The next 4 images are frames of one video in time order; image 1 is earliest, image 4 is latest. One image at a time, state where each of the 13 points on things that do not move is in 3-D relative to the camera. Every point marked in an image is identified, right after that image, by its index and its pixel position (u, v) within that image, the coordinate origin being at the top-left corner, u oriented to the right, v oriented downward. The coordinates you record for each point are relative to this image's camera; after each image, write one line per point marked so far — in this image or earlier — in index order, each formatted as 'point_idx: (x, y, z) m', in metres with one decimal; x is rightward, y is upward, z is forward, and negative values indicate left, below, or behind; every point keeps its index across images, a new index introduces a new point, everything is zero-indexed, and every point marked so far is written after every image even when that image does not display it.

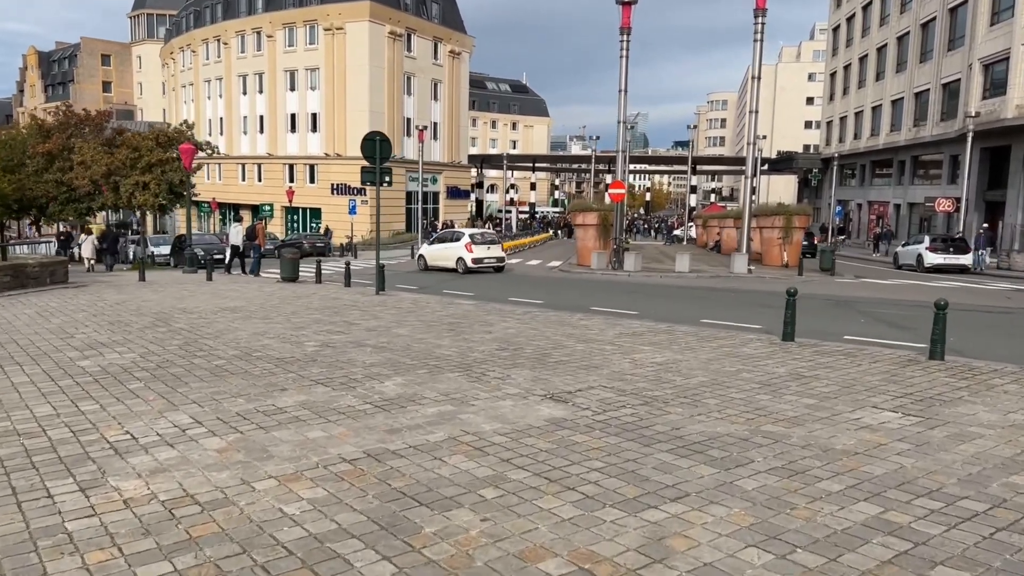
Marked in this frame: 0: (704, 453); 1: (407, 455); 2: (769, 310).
0: (+1.2, -1.0, +4.9) m
1: (-0.7, -1.0, +4.8) m
2: (+4.5, -0.4, +13.8) m
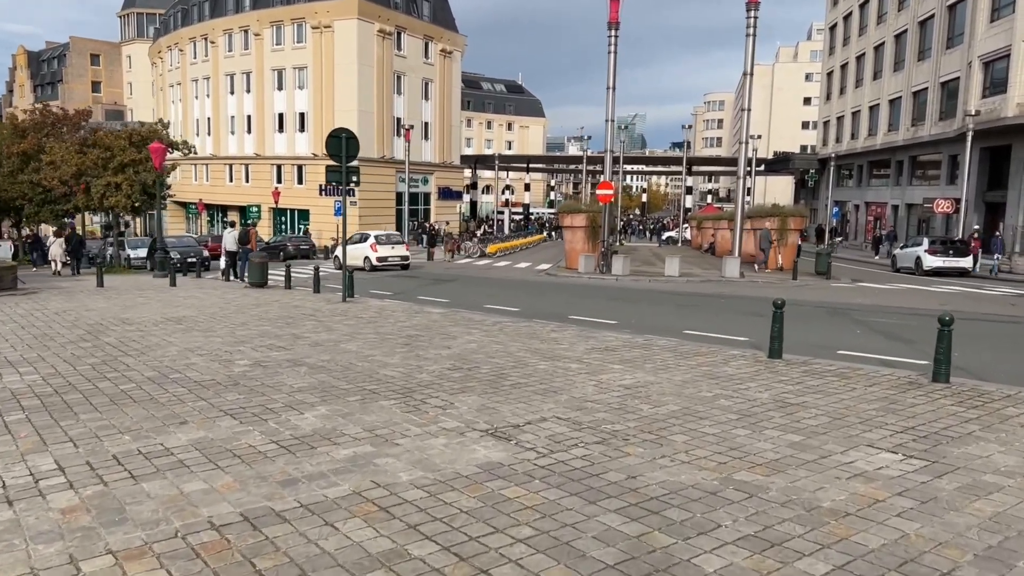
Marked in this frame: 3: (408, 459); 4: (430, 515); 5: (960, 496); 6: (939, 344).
0: (+0.7, -1.2, +4.0) m
1: (-1.1, -1.2, +3.9) m
2: (+4.0, -0.5, +12.9) m
3: (-0.6, -1.1, +4.8) m
4: (-0.4, -1.2, +4.0) m
5: (+2.4, -1.1, +4.2) m
6: (+3.7, -0.5, +6.9) m
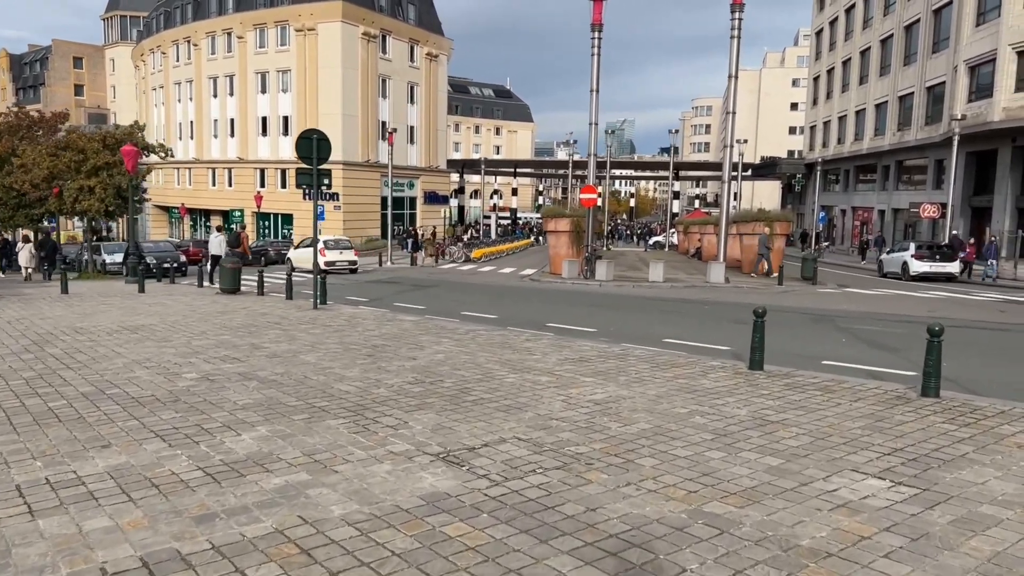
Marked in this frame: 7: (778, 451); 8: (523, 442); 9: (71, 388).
0: (+0.5, -1.2, +3.5) m
1: (-1.4, -1.2, +3.4) m
2: (+3.6, -0.6, +12.4) m
3: (-0.9, -1.1, +4.4) m
4: (-0.7, -1.2, +3.5) m
5: (+2.1, -1.2, +3.8) m
6: (+3.4, -0.6, +6.4) m
7: (+1.7, -1.0, +5.1) m
8: (+0.1, -1.0, +5.3) m
9: (-3.9, -0.9, +6.9) m
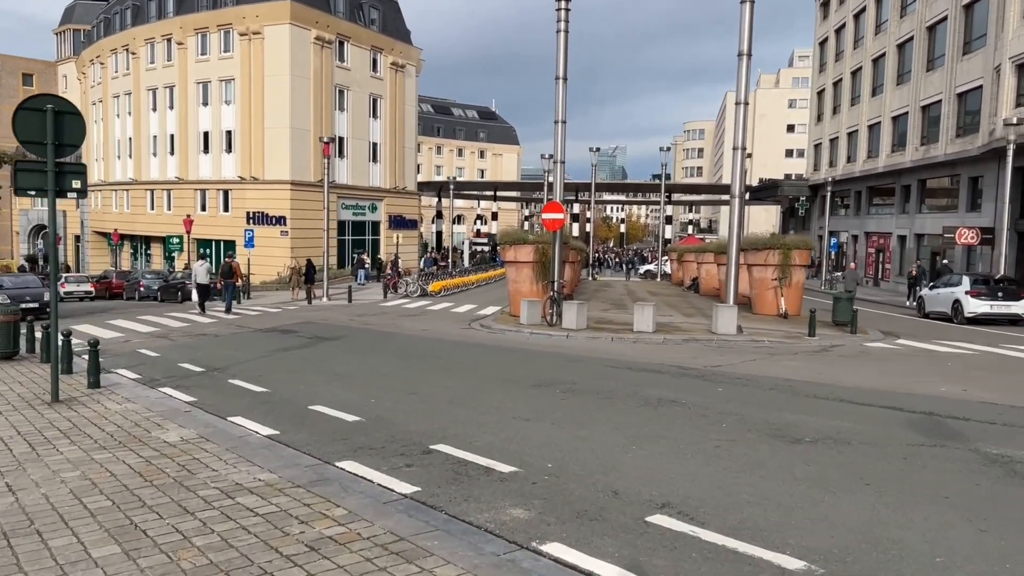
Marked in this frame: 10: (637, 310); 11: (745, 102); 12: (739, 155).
0: (-0.7, -1.7, -2.5) m
1: (-2.6, -1.7, -2.6) m
2: (+2.4, -1.4, +6.5) m
3: (-2.1, -1.6, -1.7) m
4: (-1.9, -1.7, -2.5) m
5: (+0.9, -1.6, -2.2) m
6: (+2.2, -1.1, +0.5) m
7: (+0.5, -1.6, -0.9) m
8: (-1.1, -1.6, -0.7) m
9: (-5.1, -1.5, +0.9) m
10: (+2.7, -0.5, +17.2) m
11: (+5.3, +4.2, +18.0) m
12: (+5.4, +3.2, +18.9) m
